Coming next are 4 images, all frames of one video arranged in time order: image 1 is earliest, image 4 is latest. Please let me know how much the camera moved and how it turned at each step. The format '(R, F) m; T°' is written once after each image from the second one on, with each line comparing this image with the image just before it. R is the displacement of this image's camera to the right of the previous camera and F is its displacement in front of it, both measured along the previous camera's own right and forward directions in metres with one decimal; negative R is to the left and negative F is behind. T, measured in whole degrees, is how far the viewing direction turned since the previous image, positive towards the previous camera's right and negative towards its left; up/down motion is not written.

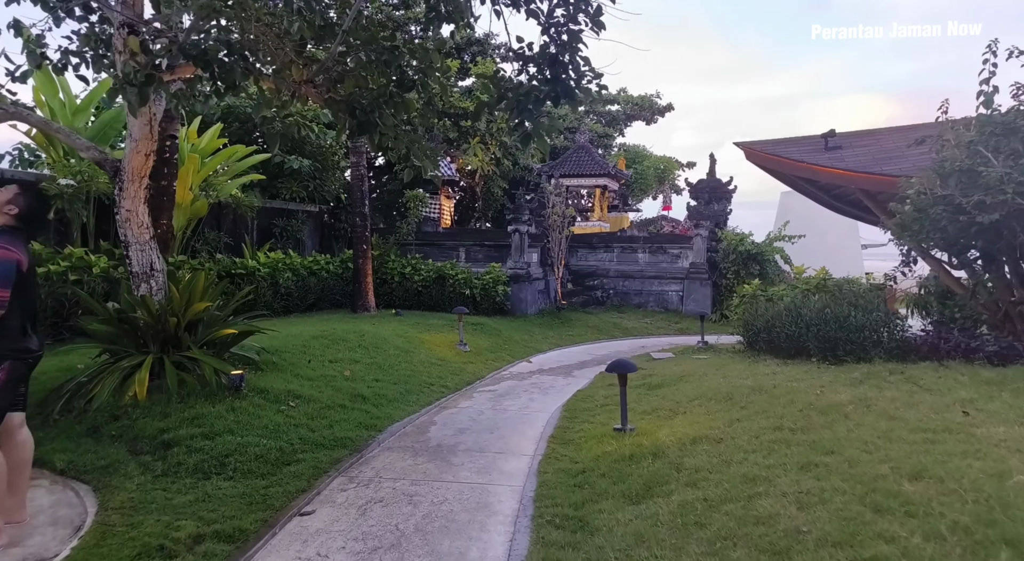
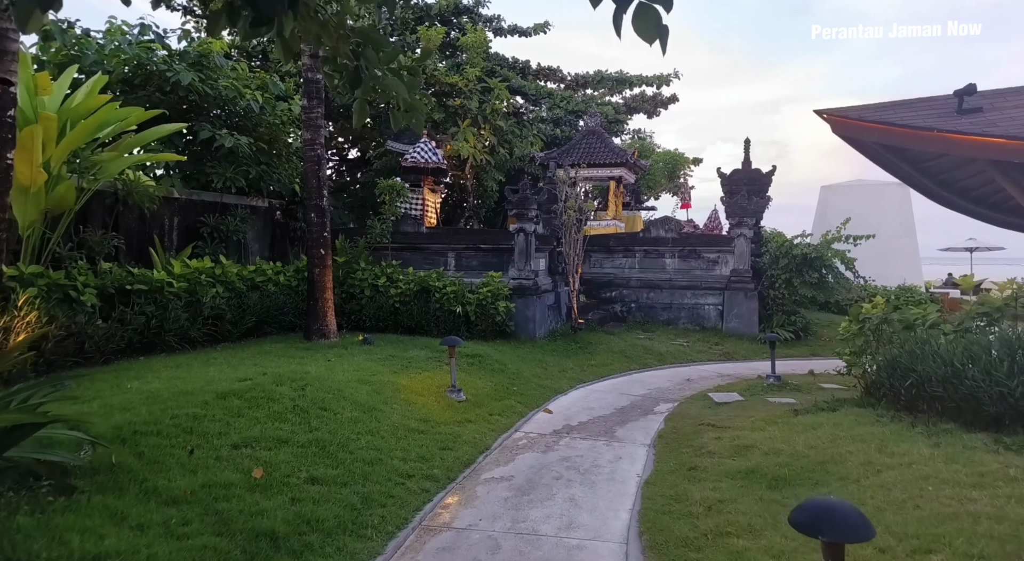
(-0.3, +2.9) m; +1°
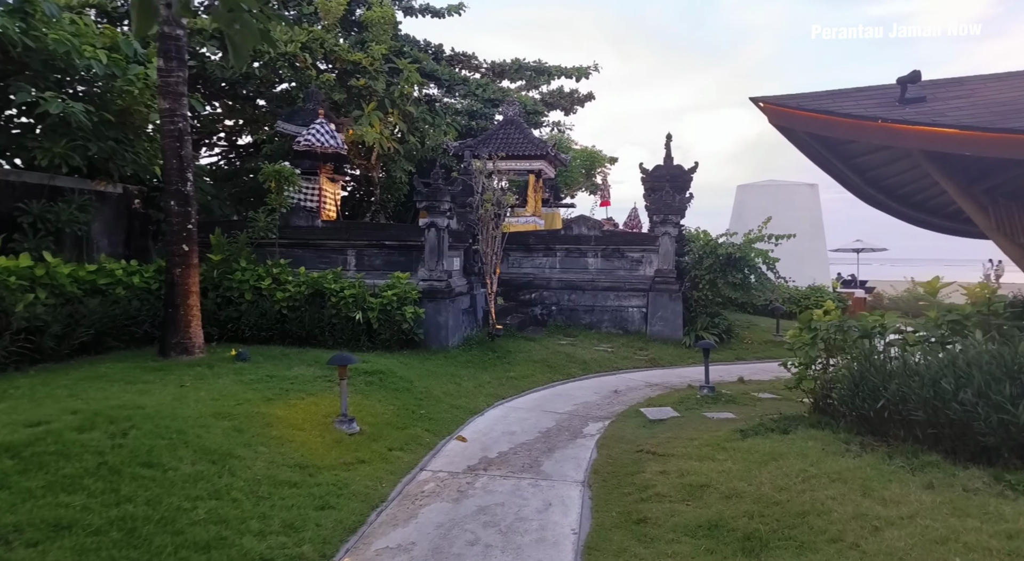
(+0.1, +1.1) m; +7°
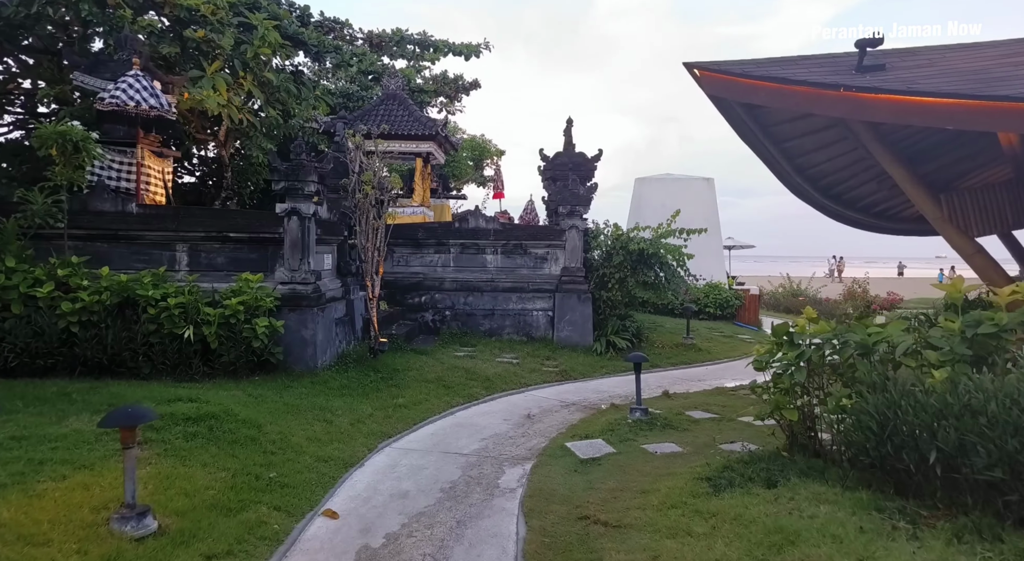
(0.0, +1.8) m; +10°
